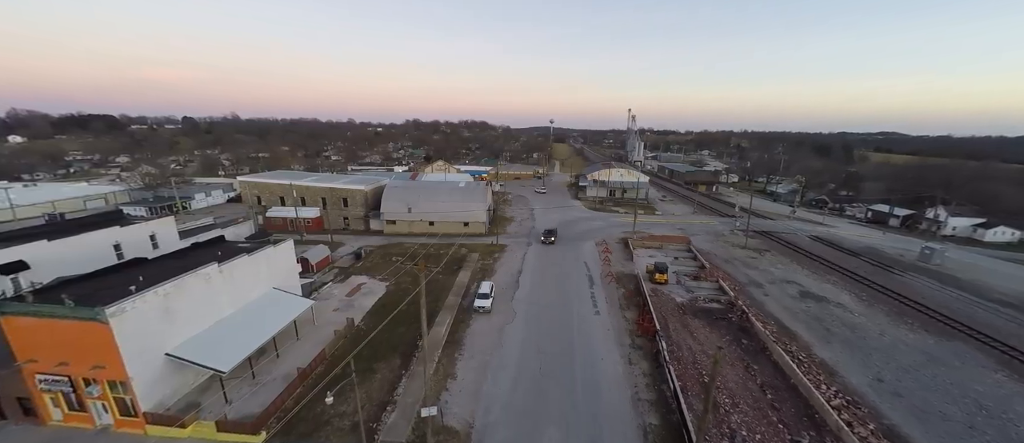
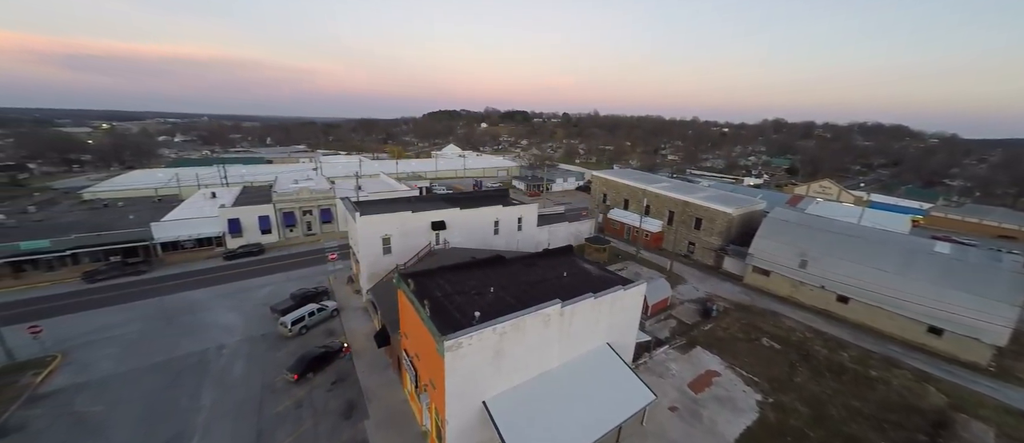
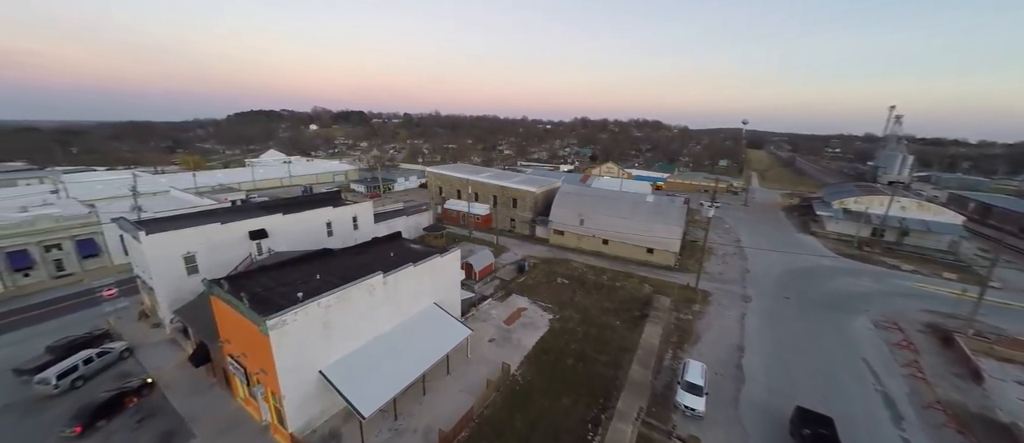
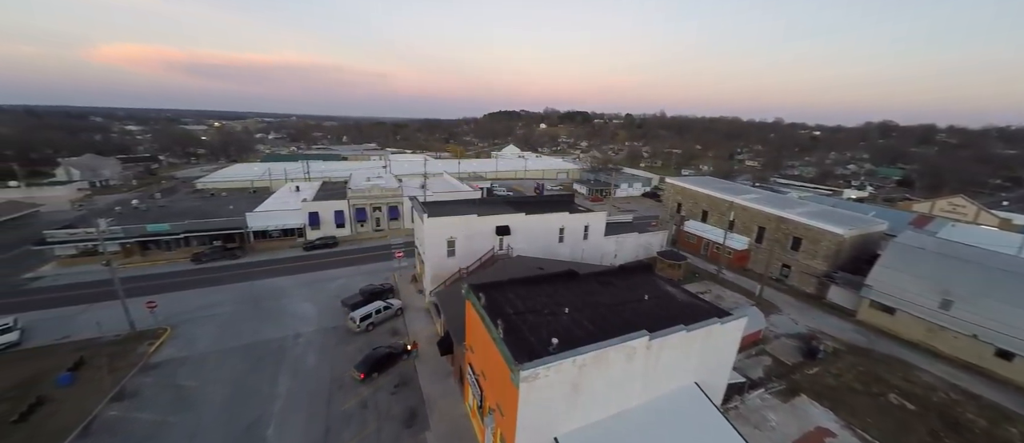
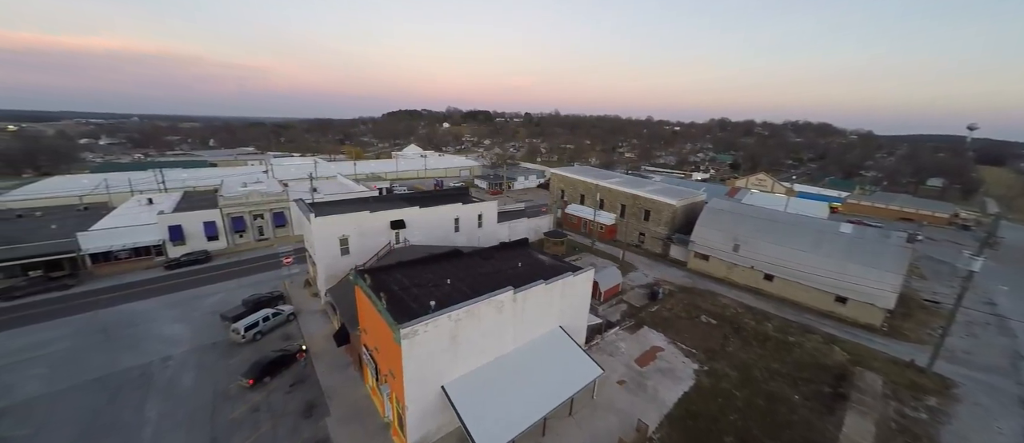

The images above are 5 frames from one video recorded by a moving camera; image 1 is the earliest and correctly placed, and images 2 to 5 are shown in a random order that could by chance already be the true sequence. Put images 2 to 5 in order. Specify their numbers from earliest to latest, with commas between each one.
3, 5, 2, 4
